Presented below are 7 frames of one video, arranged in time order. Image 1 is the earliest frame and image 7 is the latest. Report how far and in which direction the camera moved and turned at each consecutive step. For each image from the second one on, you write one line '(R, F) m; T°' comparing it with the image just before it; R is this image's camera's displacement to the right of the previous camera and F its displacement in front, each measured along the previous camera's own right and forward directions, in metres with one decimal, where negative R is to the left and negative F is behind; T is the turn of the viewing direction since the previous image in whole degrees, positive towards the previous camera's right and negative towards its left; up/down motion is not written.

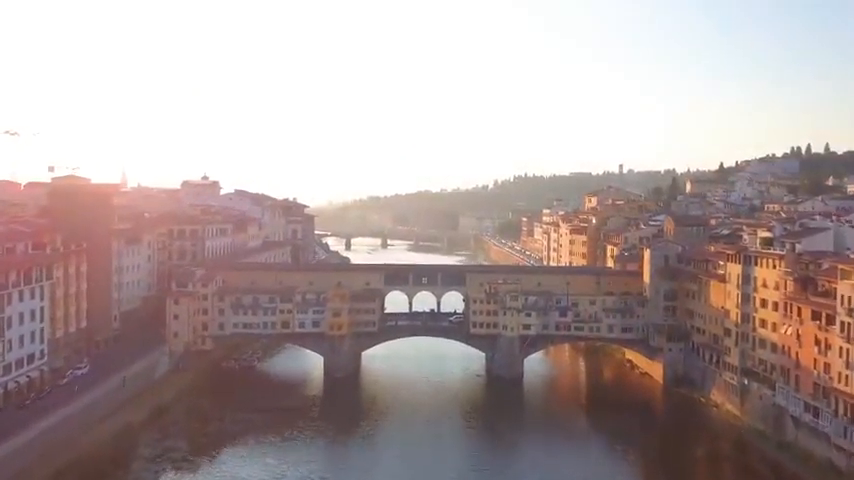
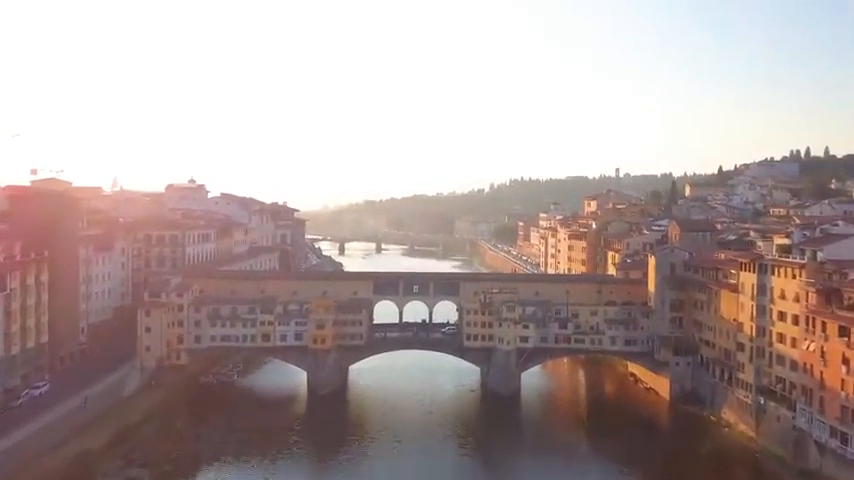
(+0.3, +3.0) m; 0°
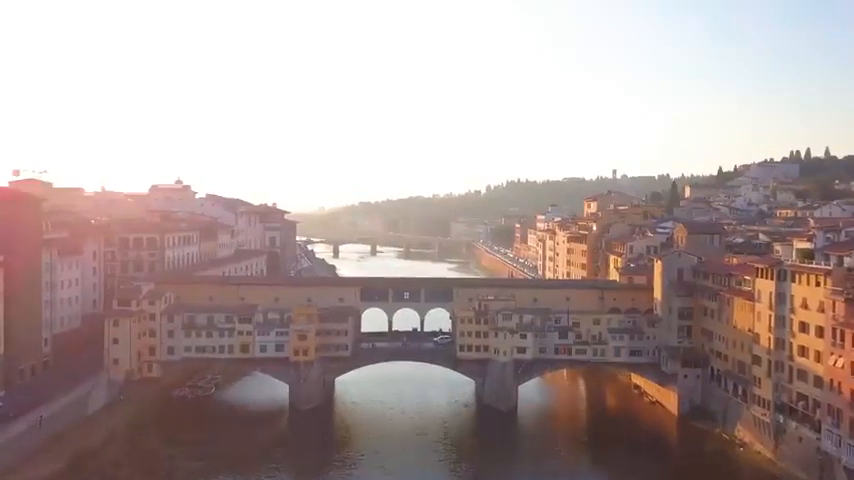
(+0.3, +3.1) m; 0°
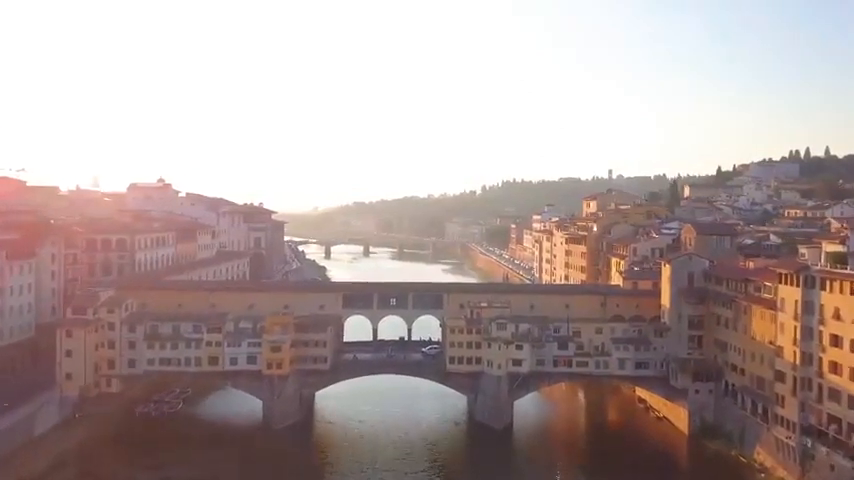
(+0.4, +3.7) m; 0°
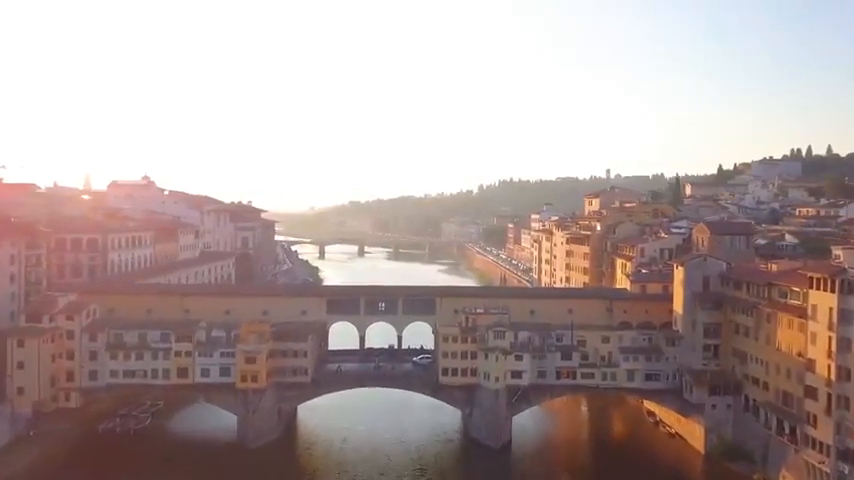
(+0.3, +3.4) m; 0°
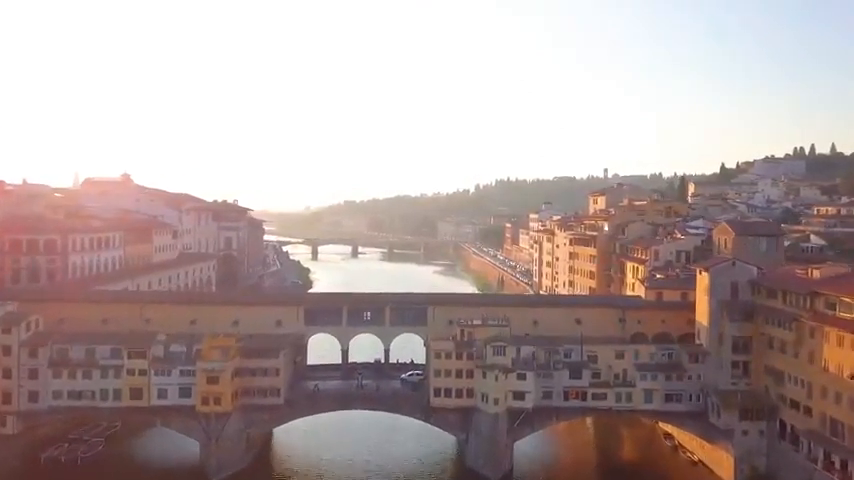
(+0.3, +4.4) m; 0°
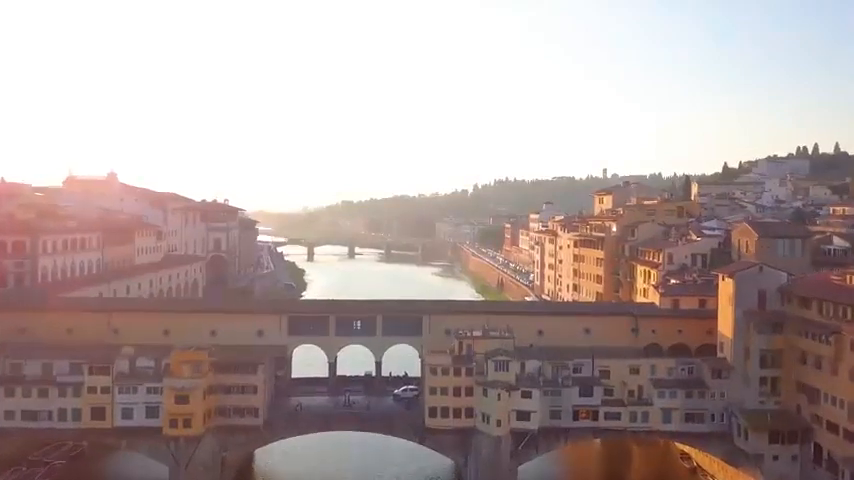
(+0.1, +3.0) m; 0°
